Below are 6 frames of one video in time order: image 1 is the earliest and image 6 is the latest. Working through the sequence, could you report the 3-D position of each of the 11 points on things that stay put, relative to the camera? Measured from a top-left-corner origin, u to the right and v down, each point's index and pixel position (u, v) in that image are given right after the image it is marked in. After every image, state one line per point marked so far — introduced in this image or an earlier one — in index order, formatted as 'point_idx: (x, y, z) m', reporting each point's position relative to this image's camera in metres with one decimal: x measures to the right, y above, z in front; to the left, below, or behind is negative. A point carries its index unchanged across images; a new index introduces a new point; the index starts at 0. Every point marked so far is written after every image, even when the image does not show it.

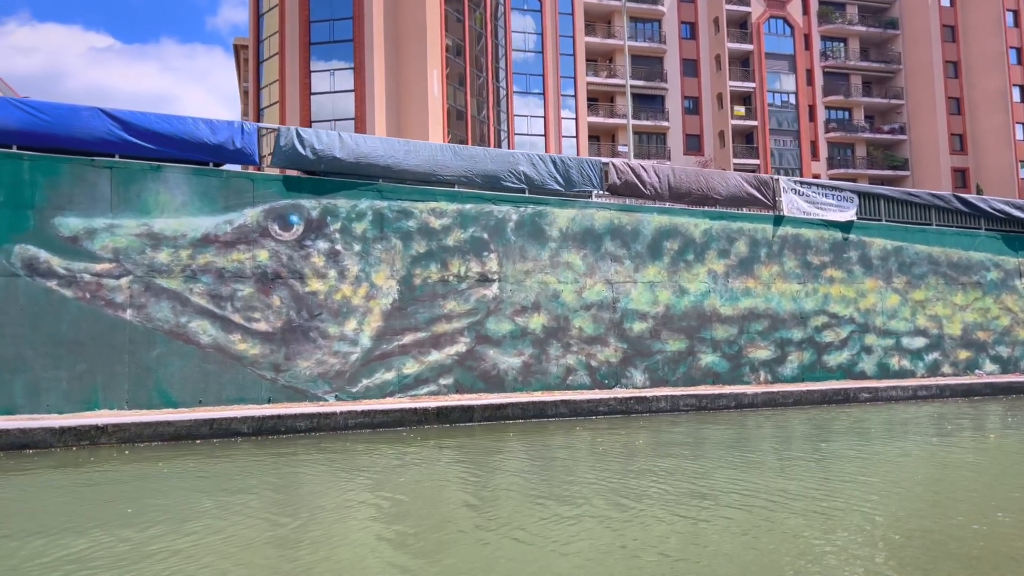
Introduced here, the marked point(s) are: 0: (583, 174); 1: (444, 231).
0: (+1.2, +1.9, +13.6) m
1: (-1.1, +0.9, +12.5) m
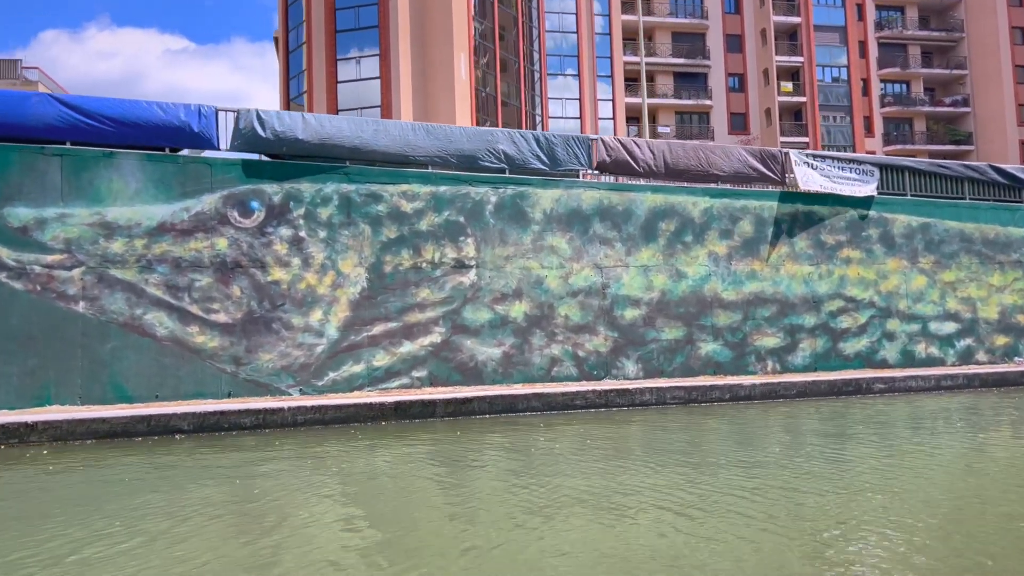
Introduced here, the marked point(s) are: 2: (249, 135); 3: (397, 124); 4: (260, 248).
0: (+0.9, +2.1, +12.7) m
1: (-1.4, +1.1, +11.9) m
2: (-3.6, +2.1, +11.2) m
3: (-1.7, +2.4, +11.9) m
4: (-3.5, +0.6, +11.2) m
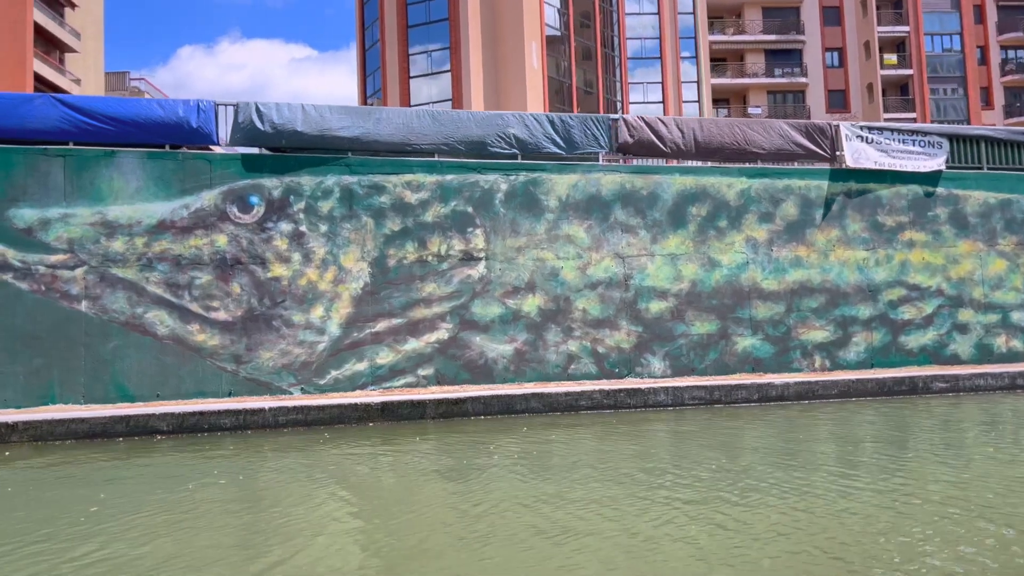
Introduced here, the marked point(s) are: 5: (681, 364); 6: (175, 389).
0: (+1.1, +2.3, +11.9) m
1: (-1.3, +1.2, +11.3) m
2: (-3.6, +2.1, +10.9) m
3: (-1.6, +2.5, +11.4) m
4: (-3.4, +0.6, +10.9) m
5: (+2.4, -1.1, +11.7) m
6: (-4.4, -1.3, +10.6) m
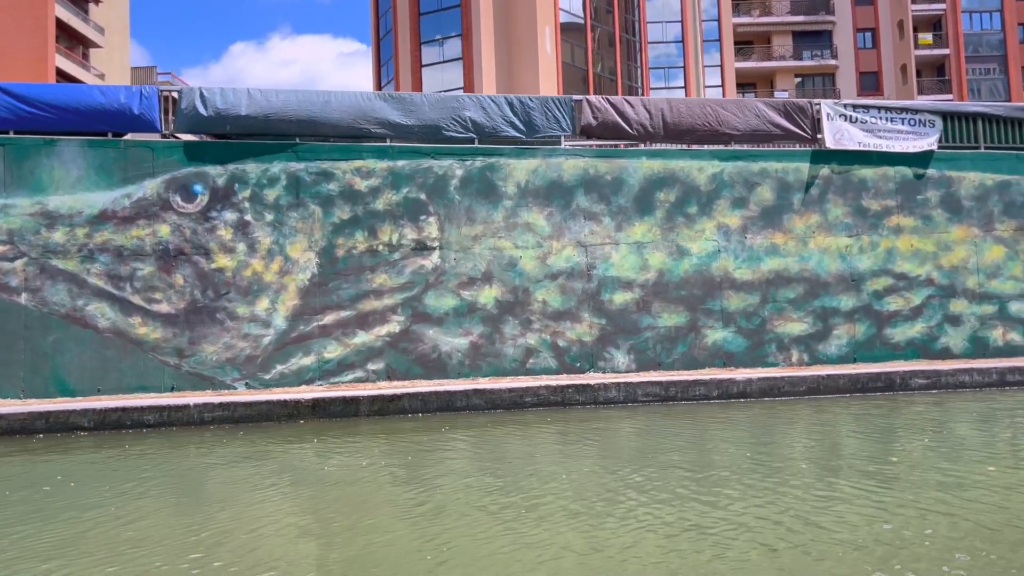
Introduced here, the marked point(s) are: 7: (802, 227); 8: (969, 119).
0: (+0.5, +2.4, +11.3) m
1: (-1.9, +1.3, +10.9) m
2: (-4.2, +2.3, +10.6) m
3: (-2.2, +2.6, +11.0) m
4: (-4.0, +0.7, +10.6) m
5: (+1.8, -1.0, +11.1) m
6: (-5.0, -1.2, +10.3) m
7: (+4.1, +0.9, +11.3) m
8: (+6.7, +2.5, +11.8) m
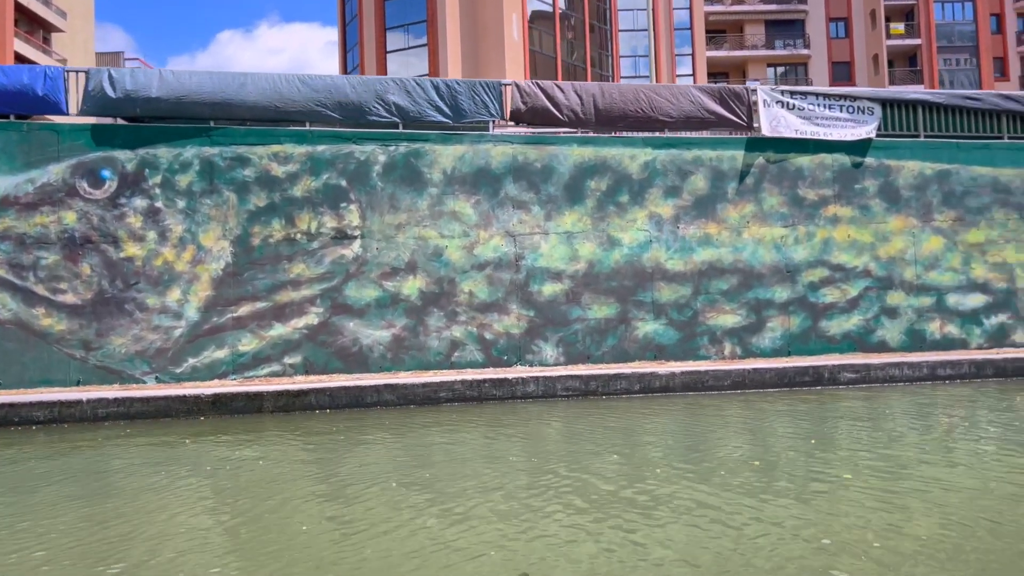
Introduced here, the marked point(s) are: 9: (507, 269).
0: (-0.5, +2.5, +10.9) m
1: (-2.9, +1.4, +10.5) m
2: (-5.2, +2.4, +10.1) m
3: (-3.2, +2.8, +10.5) m
4: (-5.0, +0.8, +10.1) m
5: (+0.8, -0.8, +10.7) m
6: (-6.0, -1.1, +9.9) m
7: (+3.1, +1.0, +11.0) m
8: (+5.7, +2.6, +11.5) m
9: (-0.1, +0.3, +10.8) m
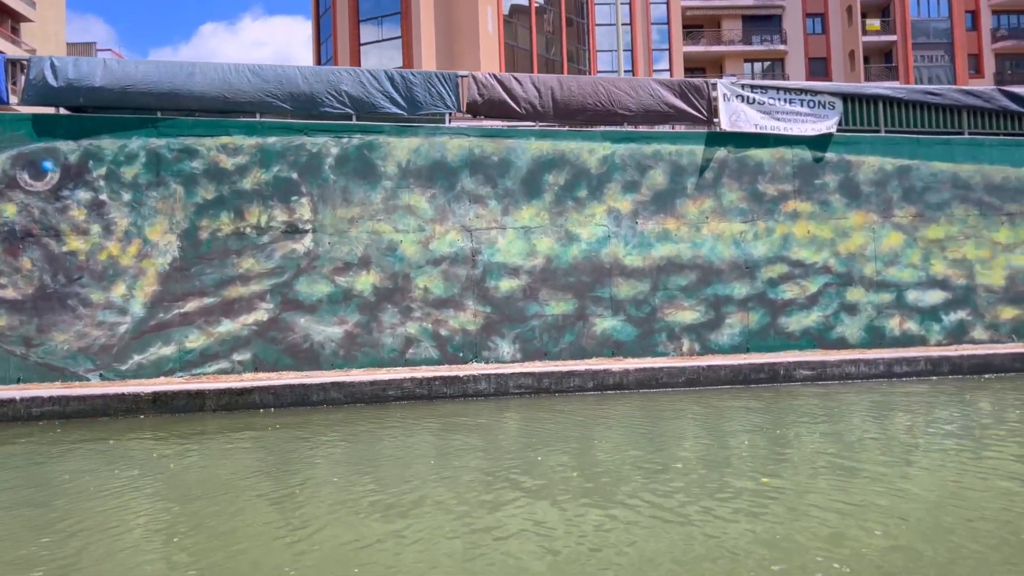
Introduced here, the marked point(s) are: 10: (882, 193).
0: (-1.1, +2.6, +10.7) m
1: (-3.4, +1.5, +10.2) m
2: (-5.7, +2.4, +9.8) m
3: (-3.7, +2.8, +10.3) m
4: (-5.6, +0.9, +9.9) m
5: (+0.3, -0.8, +10.6) m
6: (-6.6, -1.0, +9.6) m
7: (+2.5, +1.0, +10.9) m
8: (+5.1, +2.6, +11.5) m
9: (-0.6, +0.3, +10.6) m
10: (+5.2, +1.3, +11.3) m
